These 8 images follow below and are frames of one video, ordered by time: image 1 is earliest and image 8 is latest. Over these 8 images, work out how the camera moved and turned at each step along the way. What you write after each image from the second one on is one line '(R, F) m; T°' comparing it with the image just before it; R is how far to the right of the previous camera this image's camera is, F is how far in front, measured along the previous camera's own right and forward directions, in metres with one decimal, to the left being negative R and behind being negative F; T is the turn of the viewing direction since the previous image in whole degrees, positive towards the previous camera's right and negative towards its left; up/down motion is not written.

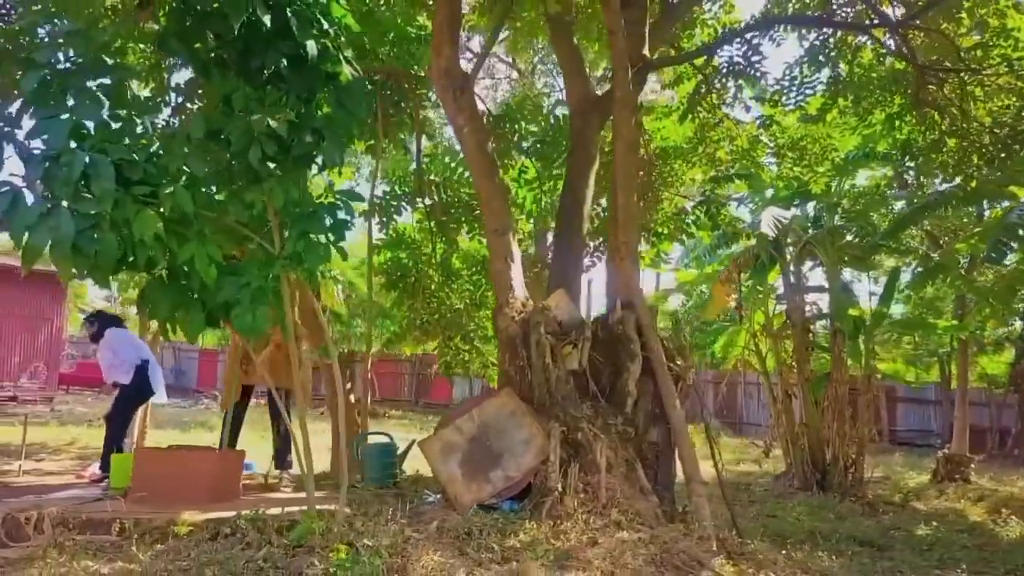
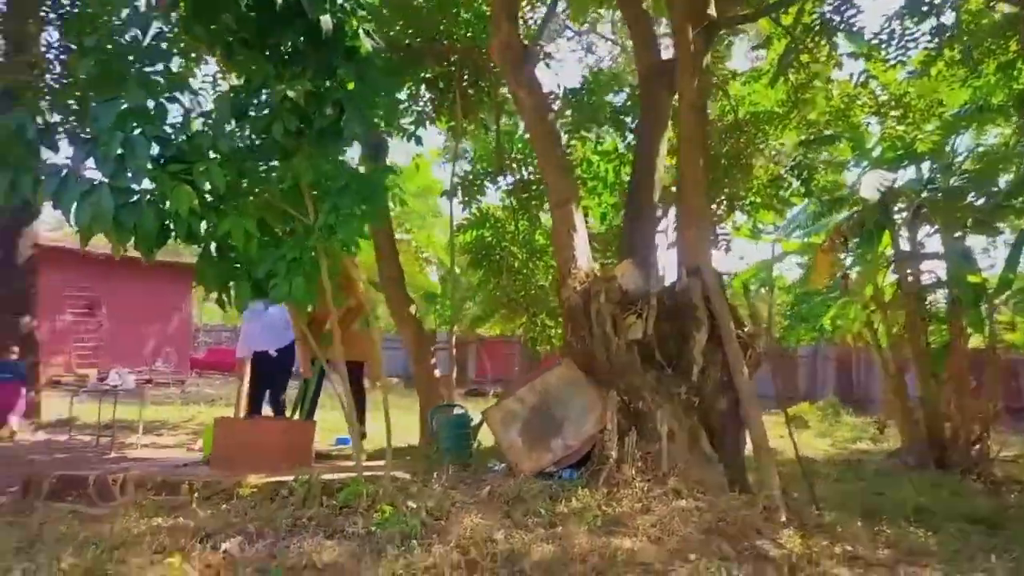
(+0.5, 0.0) m; -8°
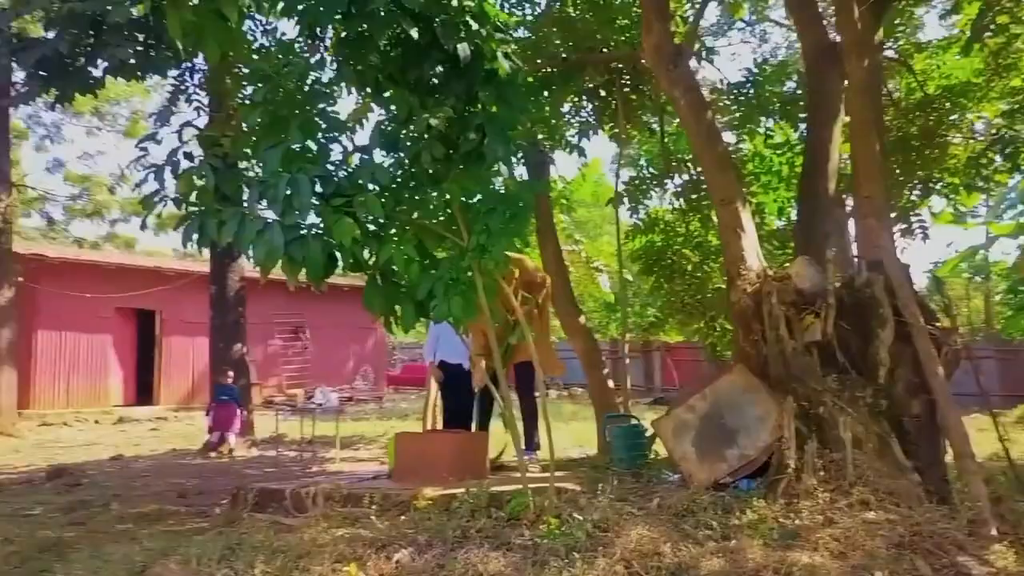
(+0.2, +0.1) m; -11°
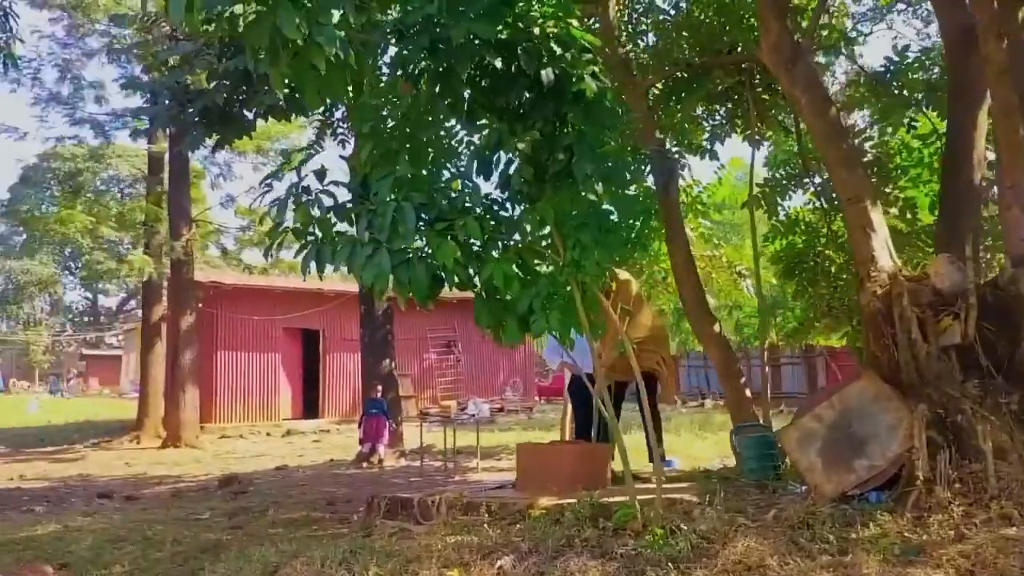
(+0.3, 0.0) m; -10°
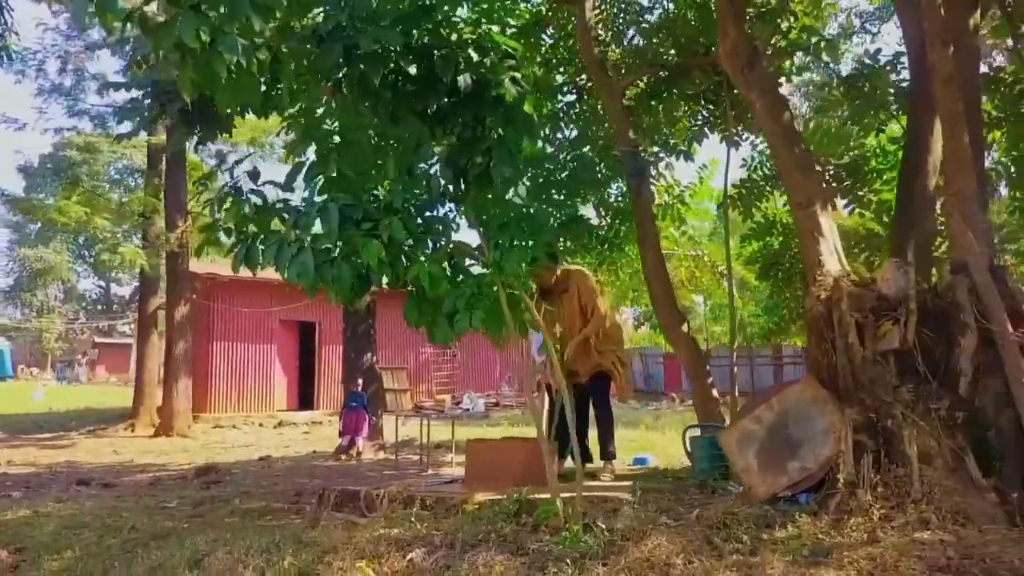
(+0.4, -0.1) m; -1°
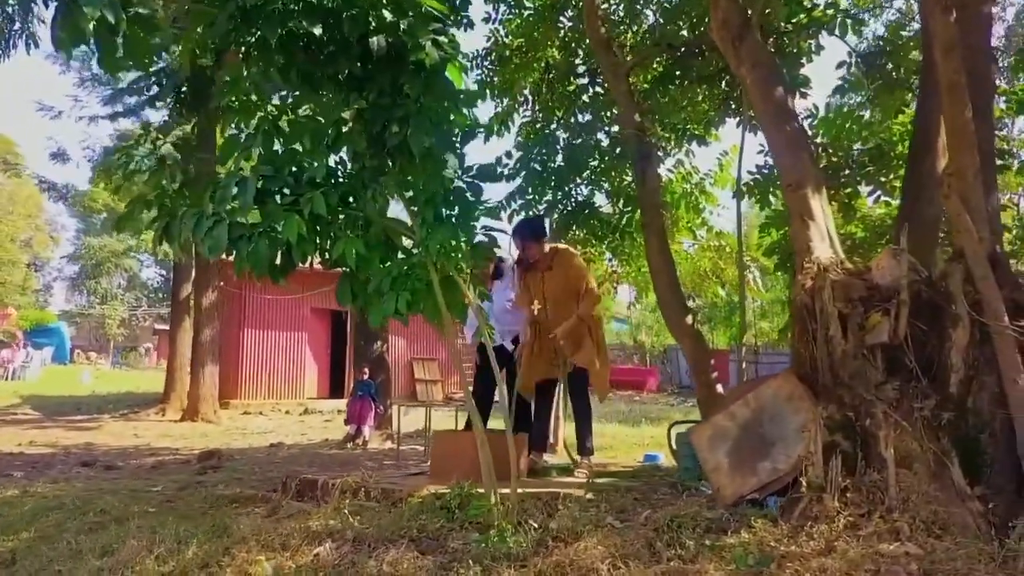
(+0.5, +0.3) m; -4°
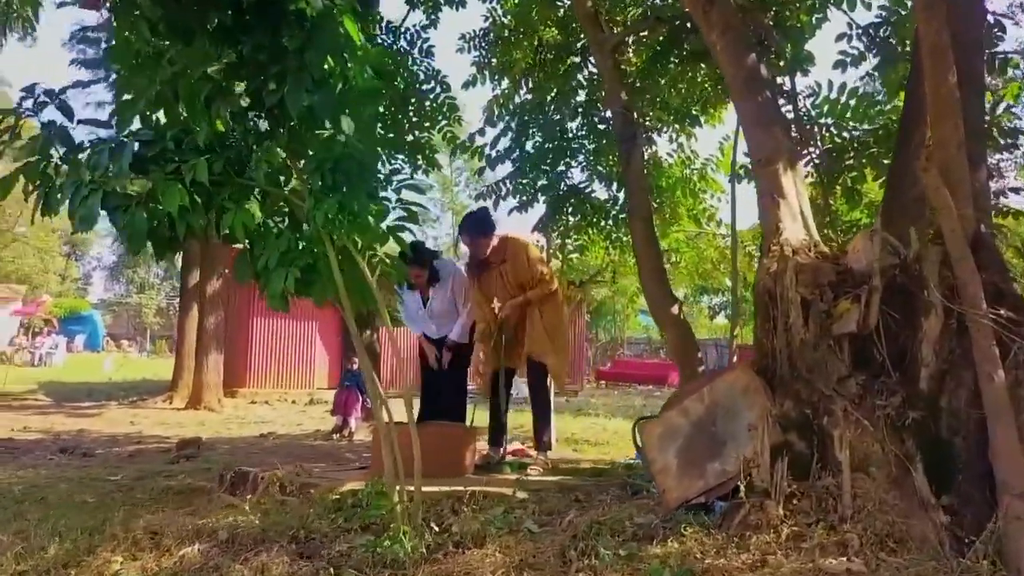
(+0.5, +0.4) m; -3°
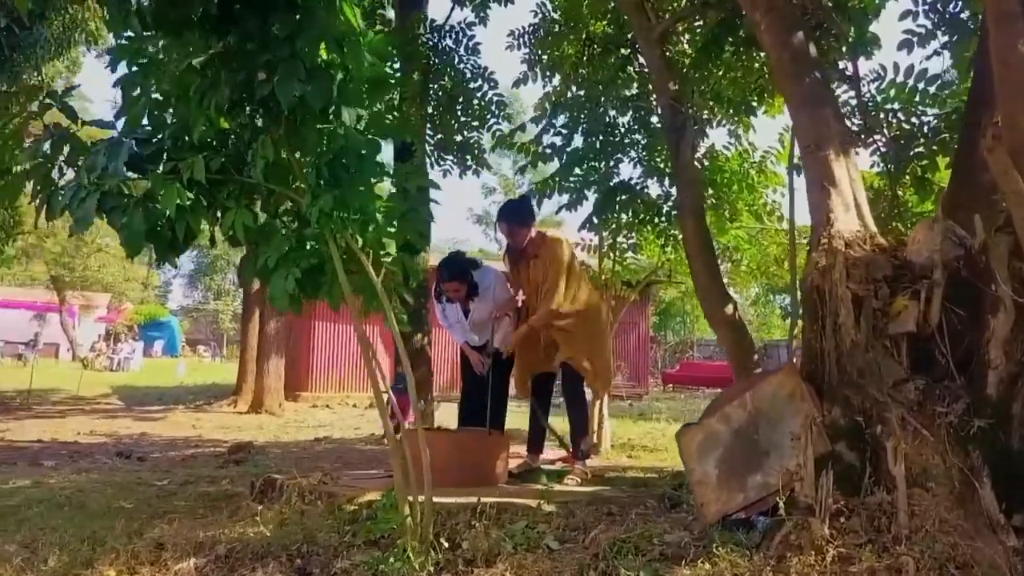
(+0.2, +0.2) m; -4°
